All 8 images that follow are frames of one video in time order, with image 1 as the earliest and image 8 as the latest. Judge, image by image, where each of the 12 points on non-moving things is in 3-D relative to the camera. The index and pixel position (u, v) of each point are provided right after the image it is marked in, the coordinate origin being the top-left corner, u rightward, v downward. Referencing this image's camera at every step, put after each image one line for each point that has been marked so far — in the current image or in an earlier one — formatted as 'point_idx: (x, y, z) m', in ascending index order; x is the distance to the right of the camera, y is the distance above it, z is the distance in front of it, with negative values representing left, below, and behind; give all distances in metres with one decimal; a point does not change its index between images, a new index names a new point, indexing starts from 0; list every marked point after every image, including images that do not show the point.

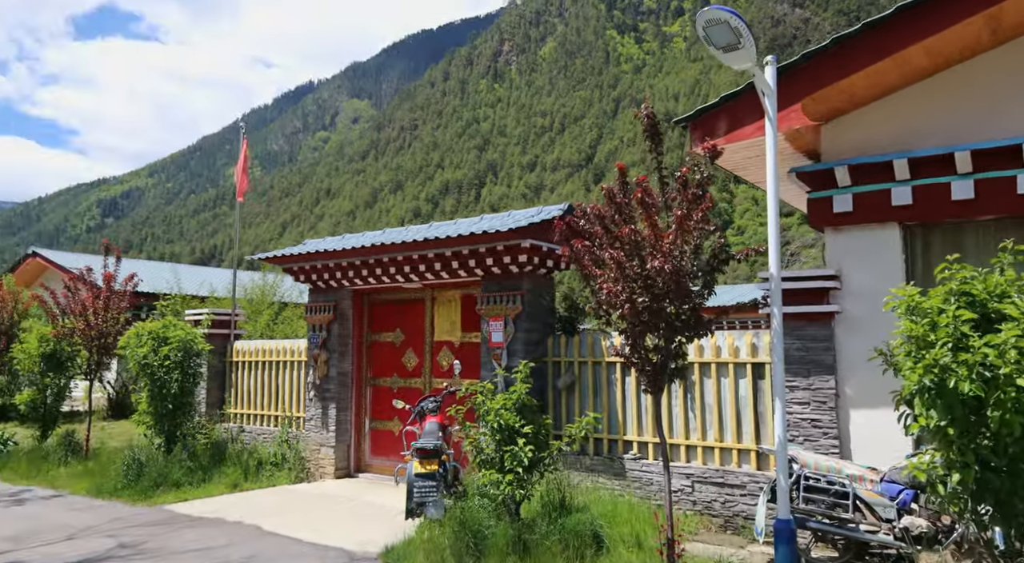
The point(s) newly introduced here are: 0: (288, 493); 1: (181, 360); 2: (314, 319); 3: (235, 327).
0: (-2.6, -2.5, +8.4) m
1: (-4.3, -1.0, +9.4) m
2: (-2.6, -0.5, +9.3) m
3: (-4.3, -0.7, +11.2) m
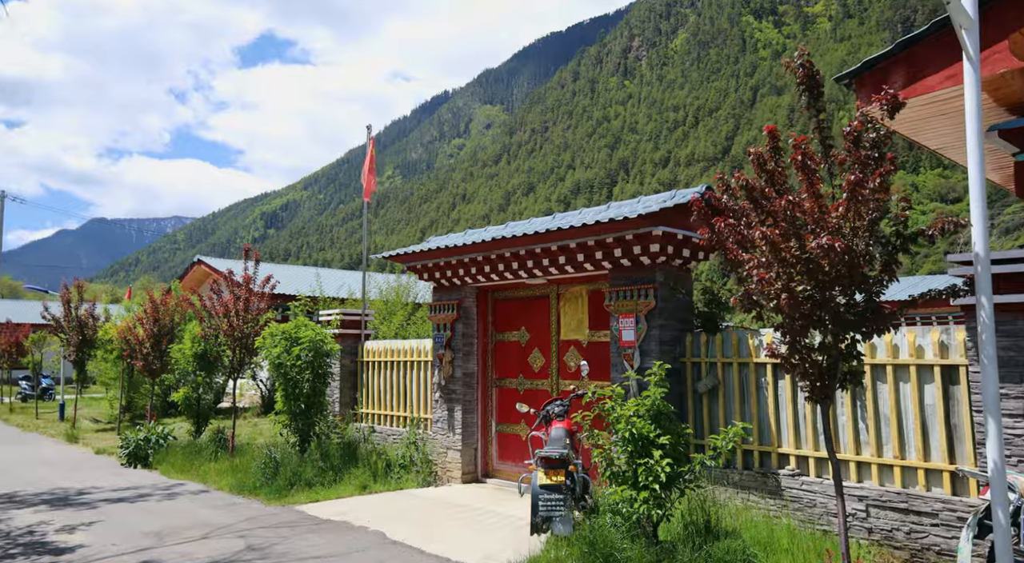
0: (-1.1, -2.5, +8.3) m
1: (-2.7, -1.0, +9.5) m
2: (-1.0, -0.5, +9.1) m
3: (-2.3, -0.7, +11.3) m
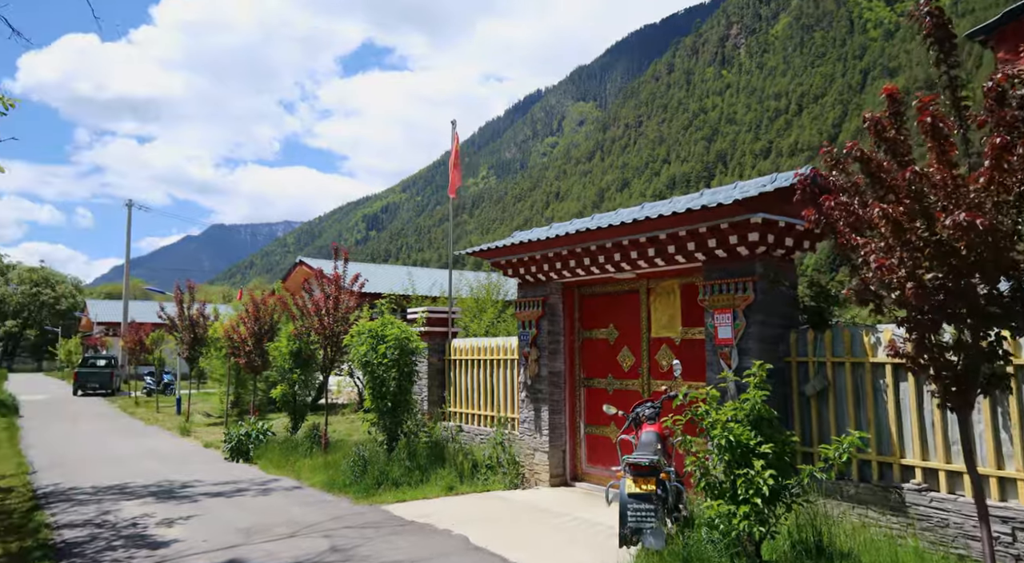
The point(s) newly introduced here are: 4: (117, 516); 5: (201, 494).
0: (-0.1, -2.4, +8.0) m
1: (-1.5, -1.0, +9.5) m
2: (+0.1, -0.4, +8.8) m
3: (-0.9, -0.7, +11.2) m
4: (-4.4, -2.6, +8.1) m
5: (-4.0, -2.7, +9.3) m
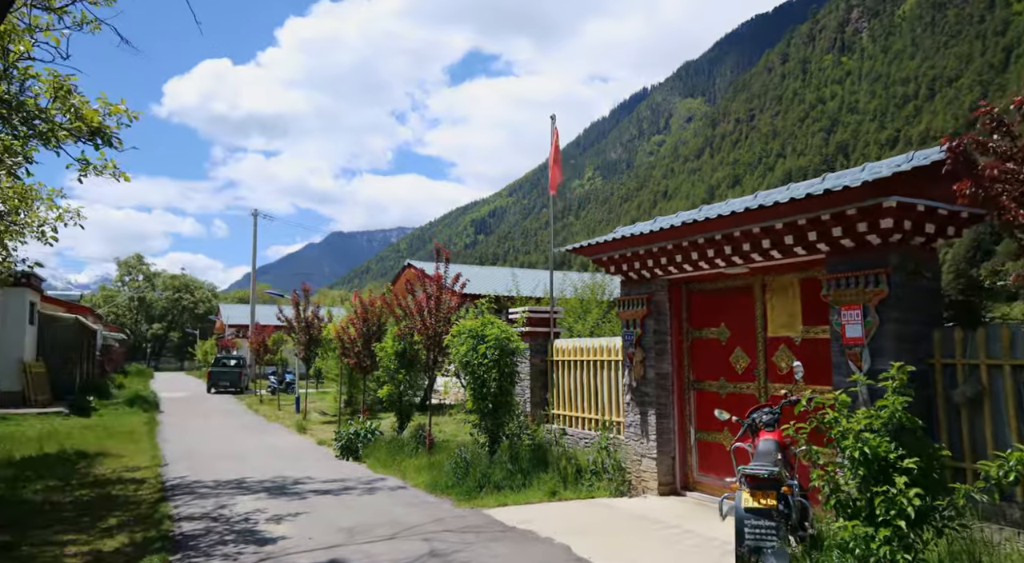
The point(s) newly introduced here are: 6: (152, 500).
0: (+1.0, -2.4, +7.7) m
1: (-0.2, -1.0, +9.3) m
2: (+1.3, -0.4, +8.4) m
3: (+0.6, -0.7, +10.9) m
4: (-3.2, -2.6, +8.4) m
5: (-2.6, -2.7, +9.5) m
6: (-4.6, -2.8, +9.4) m
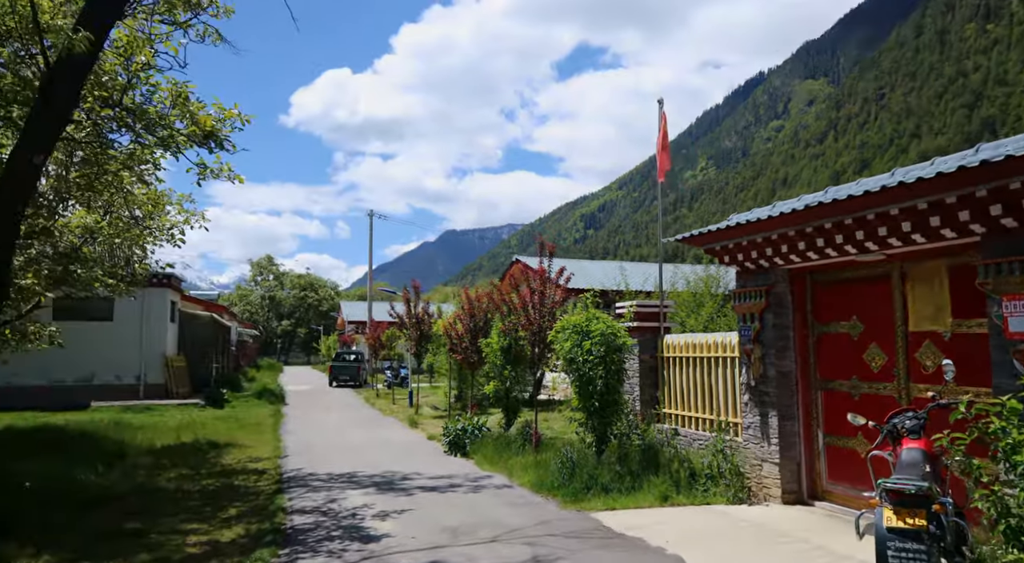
0: (+2.1, -2.3, +7.1) m
1: (+1.1, -0.9, +8.9) m
2: (+2.5, -0.3, +7.8) m
3: (+2.2, -0.5, +10.4) m
4: (-2.0, -2.6, +8.5) m
5: (-1.2, -2.7, +9.5) m
6: (-3.2, -2.8, +9.7) m
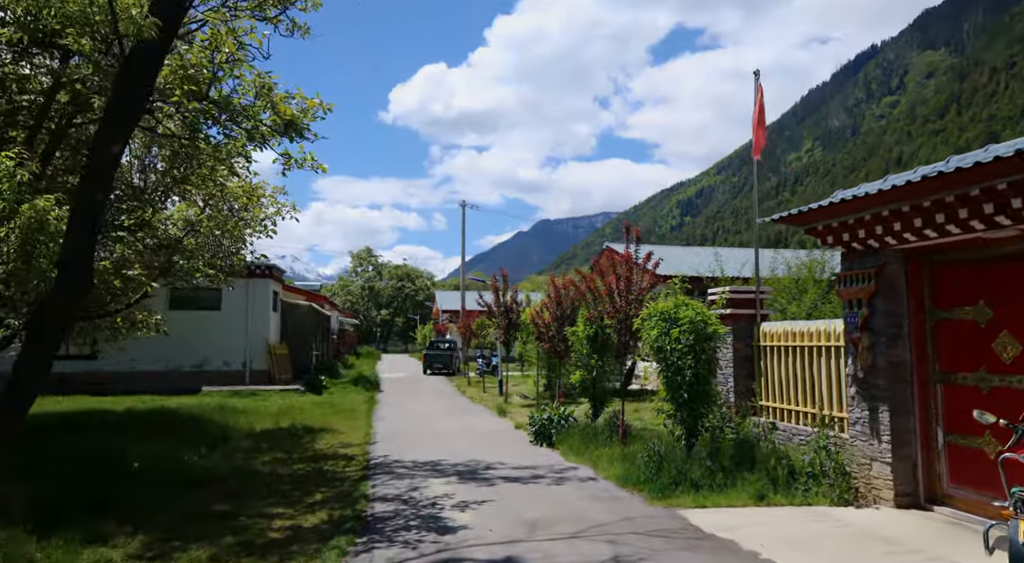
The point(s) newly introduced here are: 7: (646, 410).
0: (+2.8, -2.2, +6.5) m
1: (+2.1, -0.7, +8.4) m
2: (+3.3, -0.1, +7.1) m
3: (+3.3, -0.3, +9.7) m
4: (-1.0, -2.4, +8.4) m
5: (-0.2, -2.5, +9.3) m
6: (-2.1, -2.6, +9.7) m
7: (+2.7, -2.6, +14.6) m
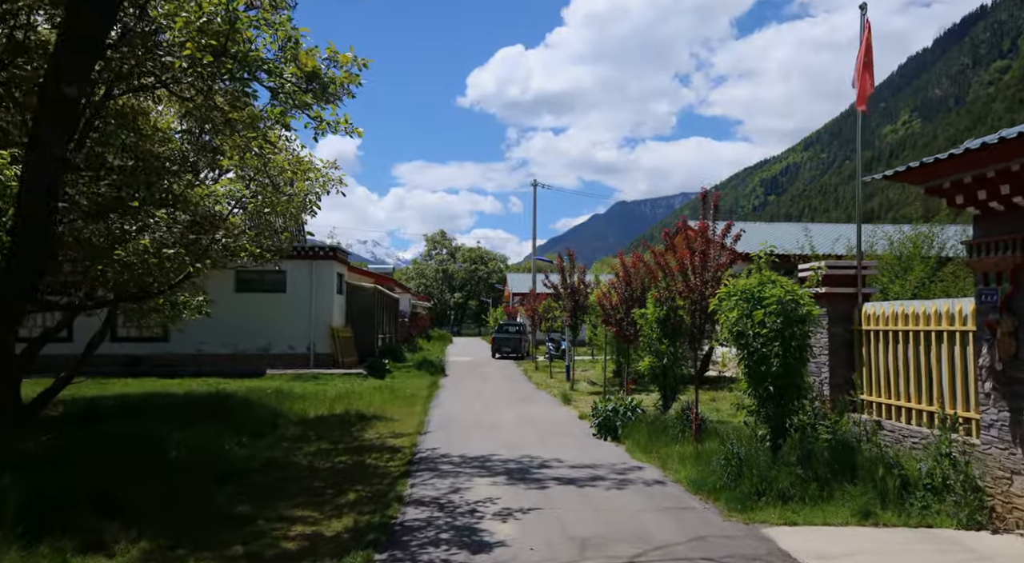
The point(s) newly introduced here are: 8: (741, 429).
0: (+3.1, -1.9, +5.2) m
1: (+2.6, -0.4, +7.1) m
2: (+3.7, +0.1, +5.7) m
3: (+4.0, 0.0, +8.2) m
4: (-0.5, -2.2, +7.4) m
5: (+0.5, -2.2, +8.2) m
6: (-1.4, -2.3, +8.9) m
7: (+3.9, -2.1, +13.2) m
8: (+2.7, -1.7, +8.5) m
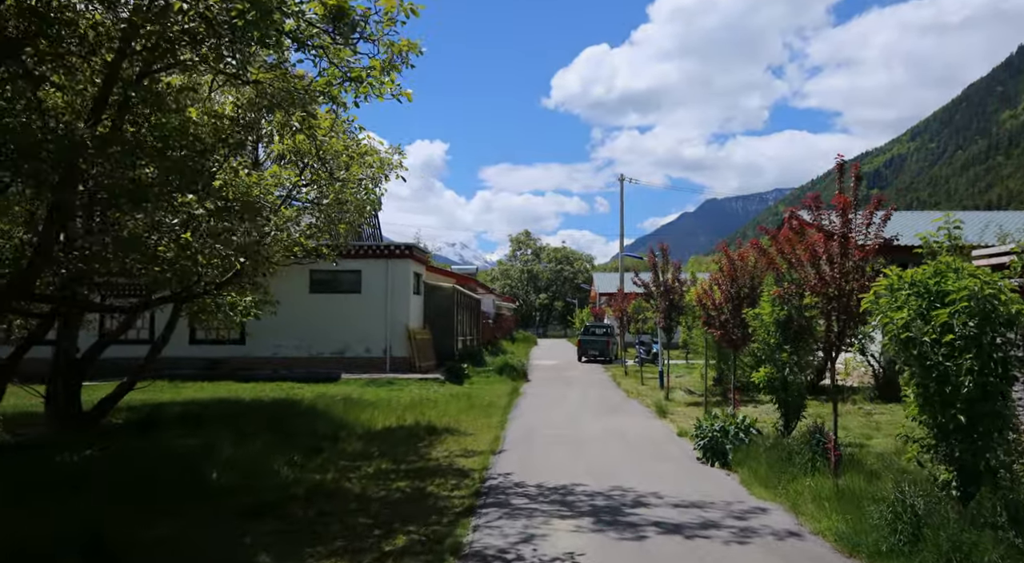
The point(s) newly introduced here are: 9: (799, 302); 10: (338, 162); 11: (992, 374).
0: (+3.5, -1.8, +3.1) m
1: (+3.2, -0.4, +5.1) m
2: (+4.1, +0.2, +3.6) m
3: (+4.7, +0.1, +6.1) m
4: (+0.2, -2.1, +5.8) m
5: (+1.3, -2.2, +6.5) m
6: (-0.5, -2.3, +7.3) m
7: (+5.2, -2.1, +11.1) m
8: (+3.5, -1.6, +6.5) m
9: (+3.2, -0.2, +8.2) m
10: (-2.7, +1.8, +11.5) m
11: (+3.3, -0.6, +5.1) m
